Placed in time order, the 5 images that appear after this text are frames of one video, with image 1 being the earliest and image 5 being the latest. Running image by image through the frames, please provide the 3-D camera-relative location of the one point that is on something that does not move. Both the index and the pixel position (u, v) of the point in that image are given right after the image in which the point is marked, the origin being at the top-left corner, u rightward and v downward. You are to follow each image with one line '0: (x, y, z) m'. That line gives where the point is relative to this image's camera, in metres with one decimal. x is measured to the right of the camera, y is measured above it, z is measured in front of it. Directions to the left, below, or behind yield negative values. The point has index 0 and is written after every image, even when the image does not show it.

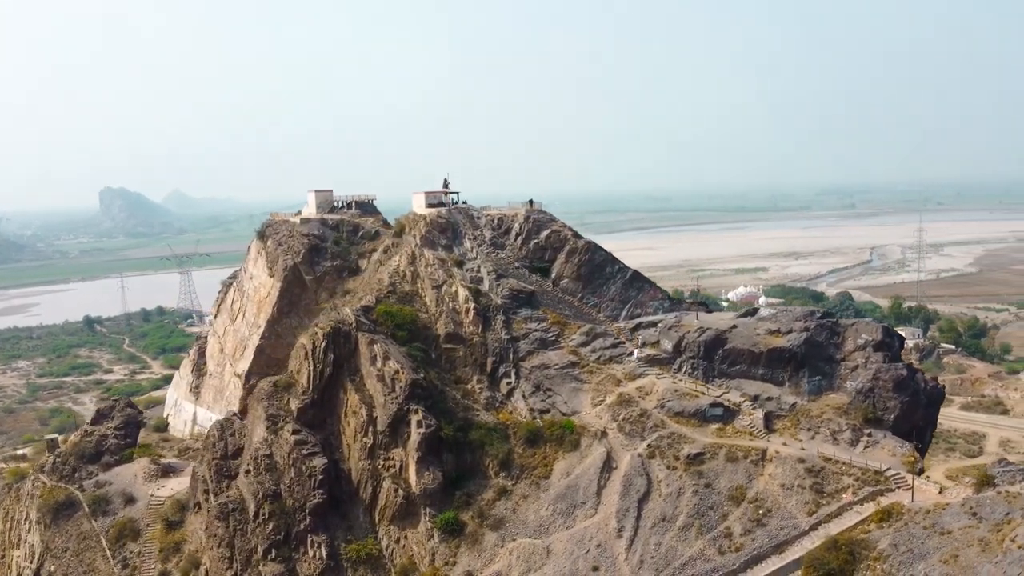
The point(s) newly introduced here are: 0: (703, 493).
0: (+5.0, -5.3, +19.6) m
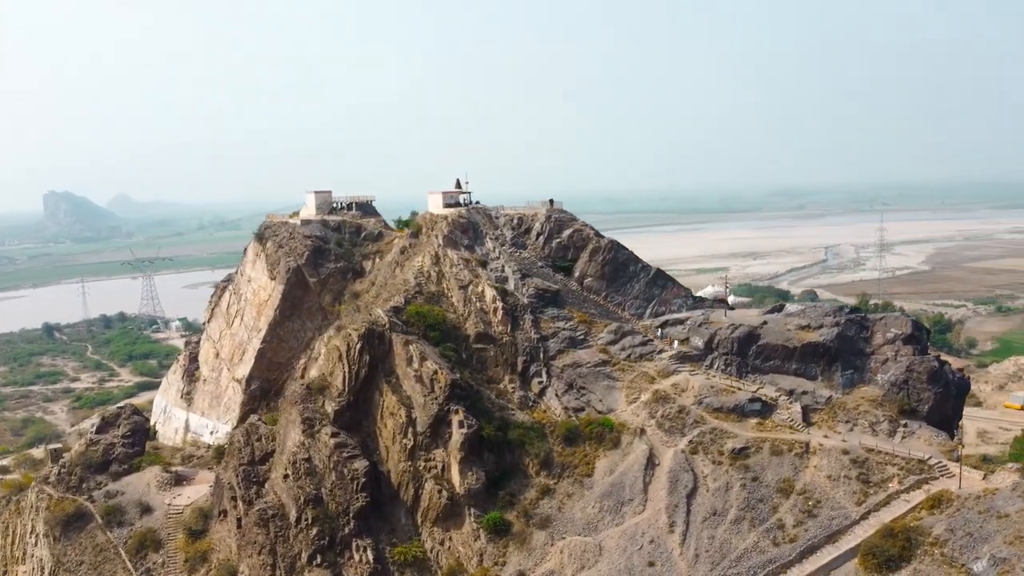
0: (+6.3, -5.2, +19.9) m
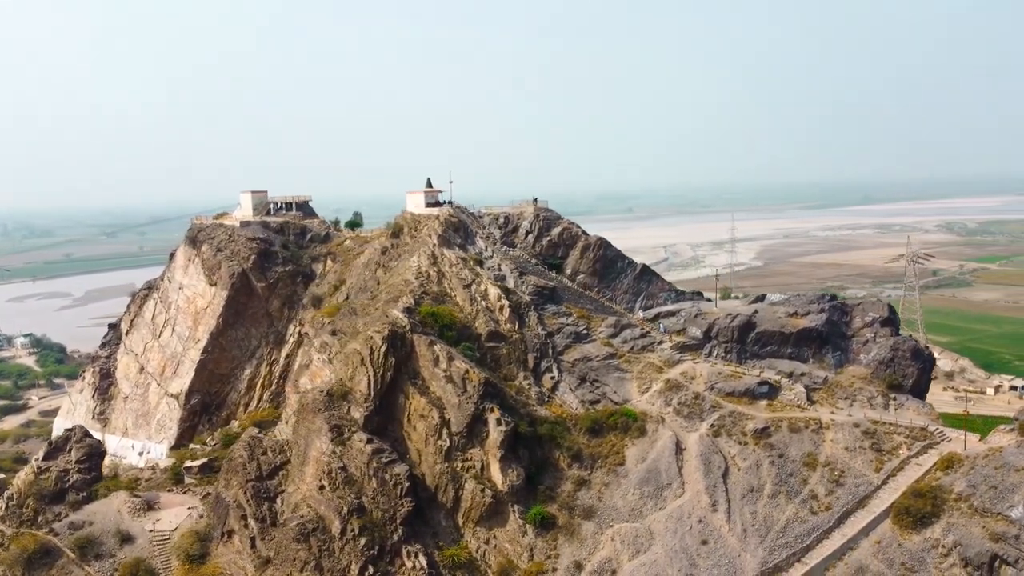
0: (+7.6, -5.0, +21.4) m
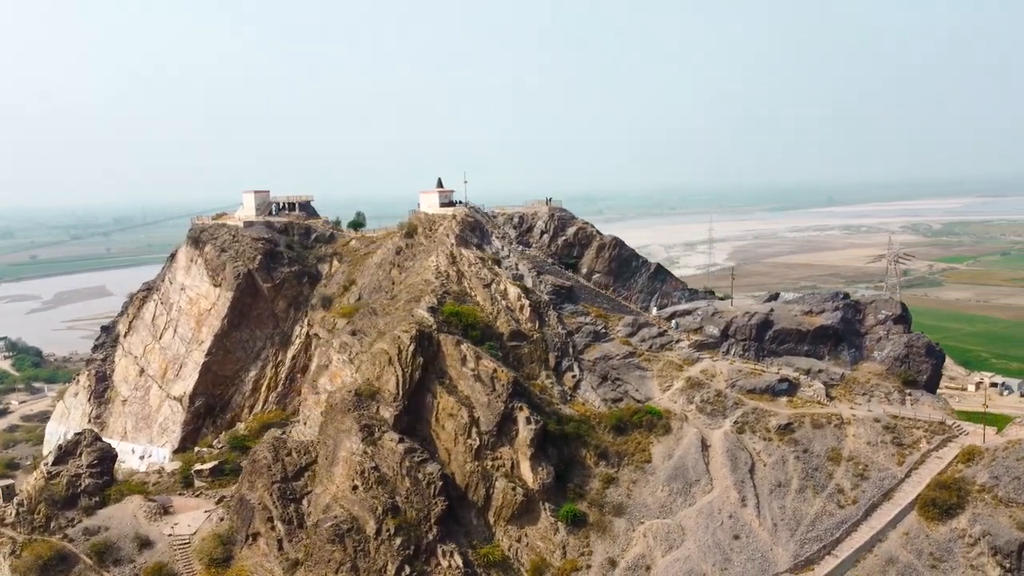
0: (+8.5, -4.9, +21.8) m
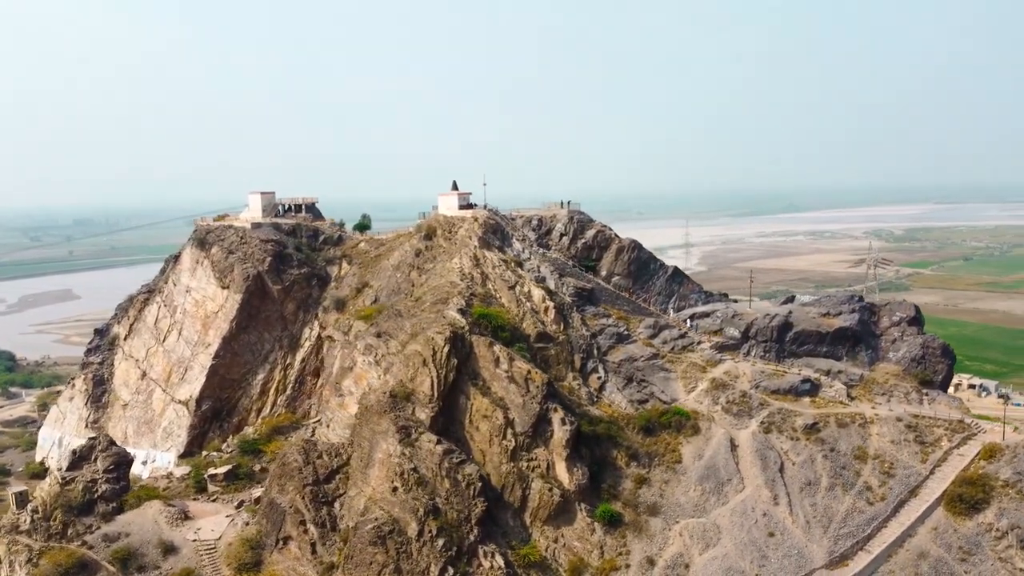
0: (+9.5, -5.0, +22.3) m
